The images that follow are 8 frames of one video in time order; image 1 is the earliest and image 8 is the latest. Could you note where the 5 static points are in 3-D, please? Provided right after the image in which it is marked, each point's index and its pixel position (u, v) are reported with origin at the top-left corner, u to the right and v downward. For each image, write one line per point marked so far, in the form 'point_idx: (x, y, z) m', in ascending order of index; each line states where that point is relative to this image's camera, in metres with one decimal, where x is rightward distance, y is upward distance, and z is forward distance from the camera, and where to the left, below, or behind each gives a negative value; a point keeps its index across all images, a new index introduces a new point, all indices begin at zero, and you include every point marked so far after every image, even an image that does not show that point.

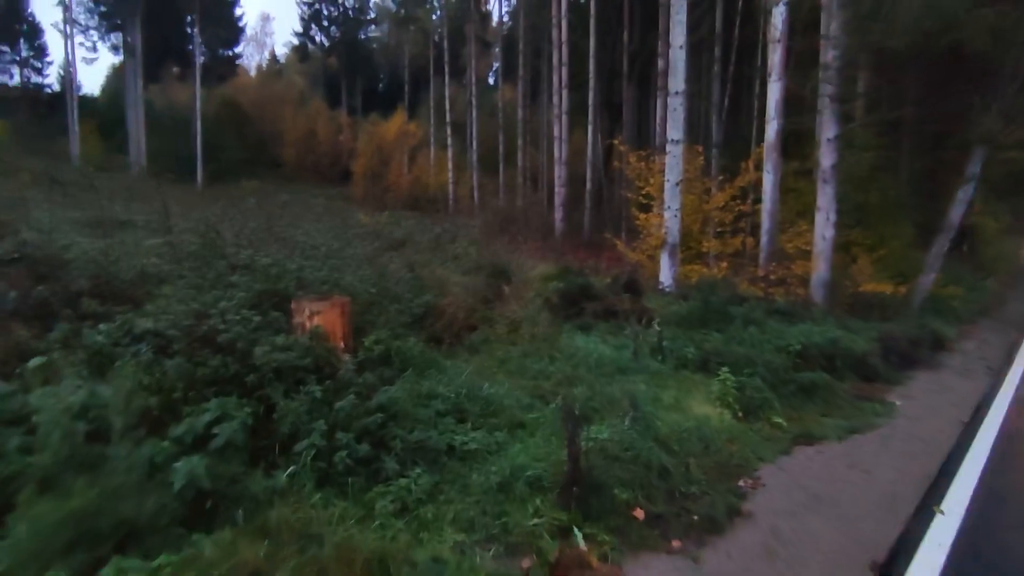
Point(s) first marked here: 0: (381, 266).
0: (-3.0, +0.4, +13.3) m
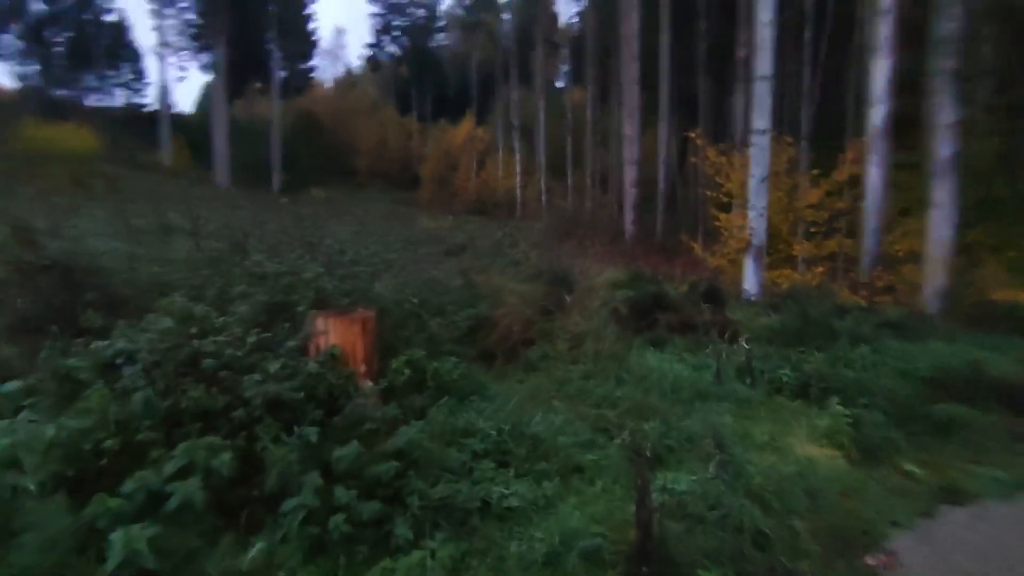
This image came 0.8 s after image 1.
0: (-1.7, +0.2, +12.3) m
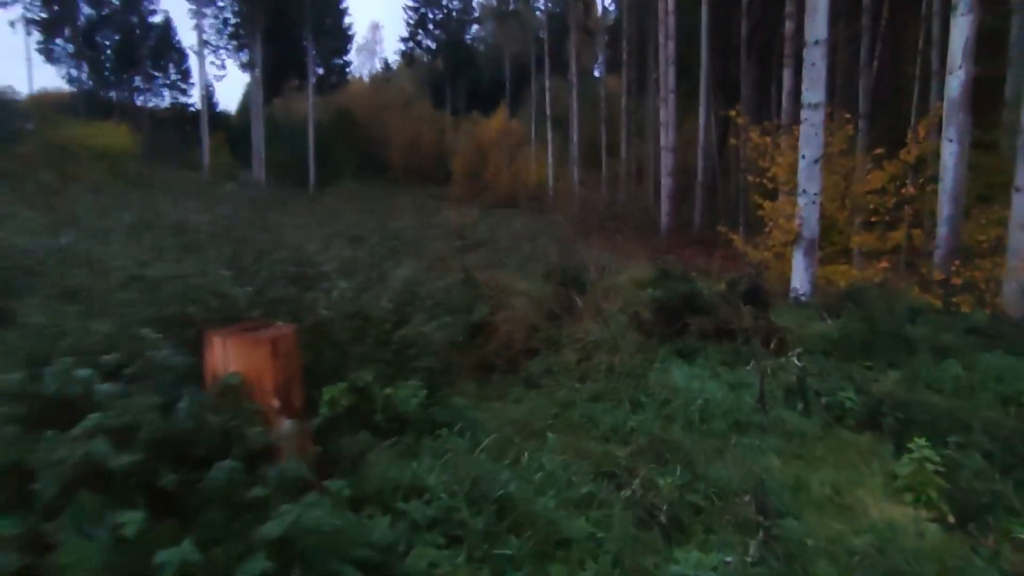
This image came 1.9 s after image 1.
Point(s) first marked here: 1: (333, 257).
0: (-1.6, +0.2, +10.9) m
1: (-3.1, +0.5, +9.8) m
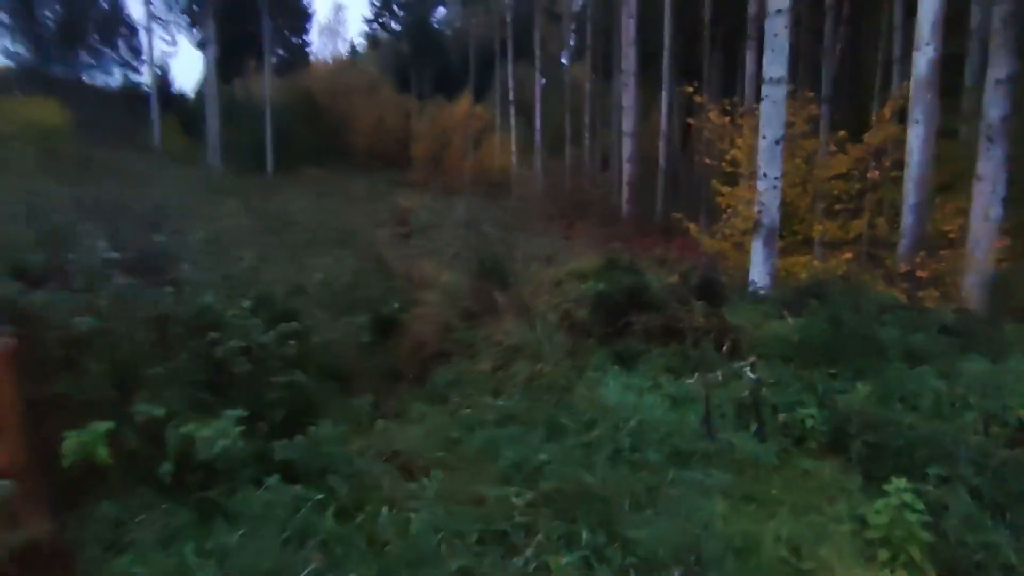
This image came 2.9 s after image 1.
0: (-2.9, +0.4, +9.3) m
1: (-4.3, +0.6, +8.2) m
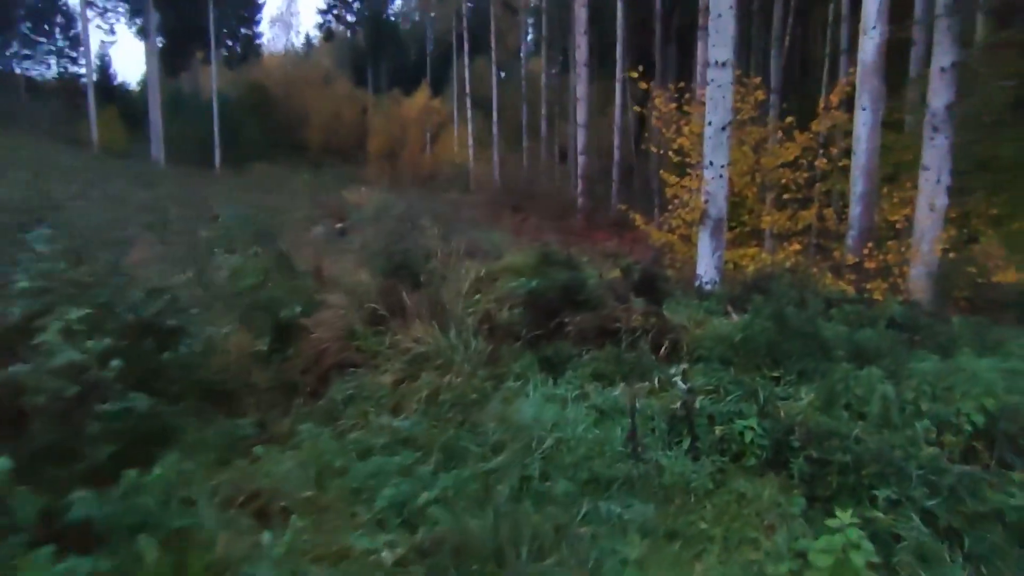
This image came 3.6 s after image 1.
0: (-4.0, +0.3, +8.3) m
1: (-5.4, +0.6, +7.0) m
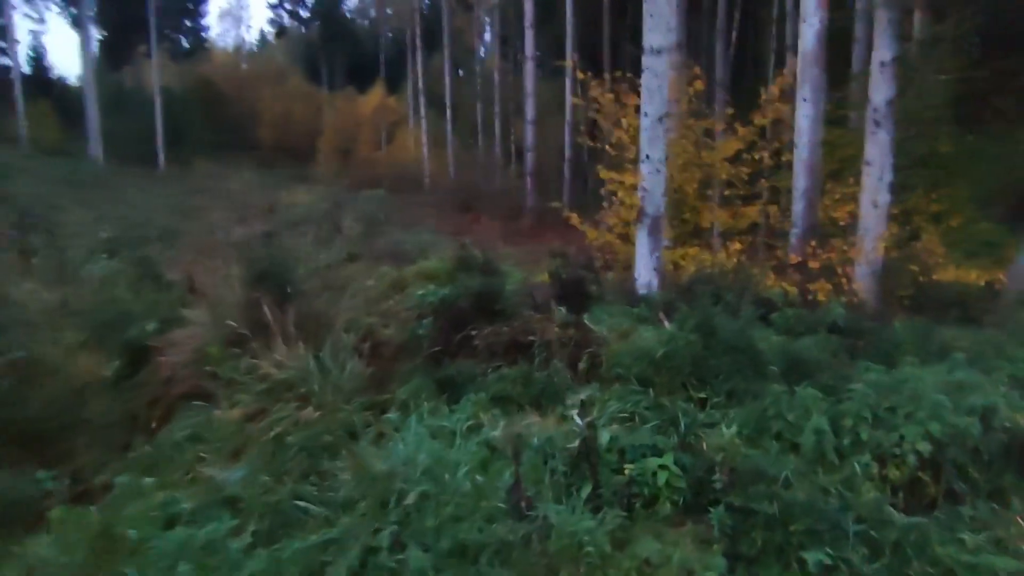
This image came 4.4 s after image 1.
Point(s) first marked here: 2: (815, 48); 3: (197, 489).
0: (-5.2, +0.2, +7.0) m
1: (-6.5, +0.4, +5.7) m
2: (+6.1, +4.8, +11.4) m
3: (-2.2, -1.4, +4.0) m
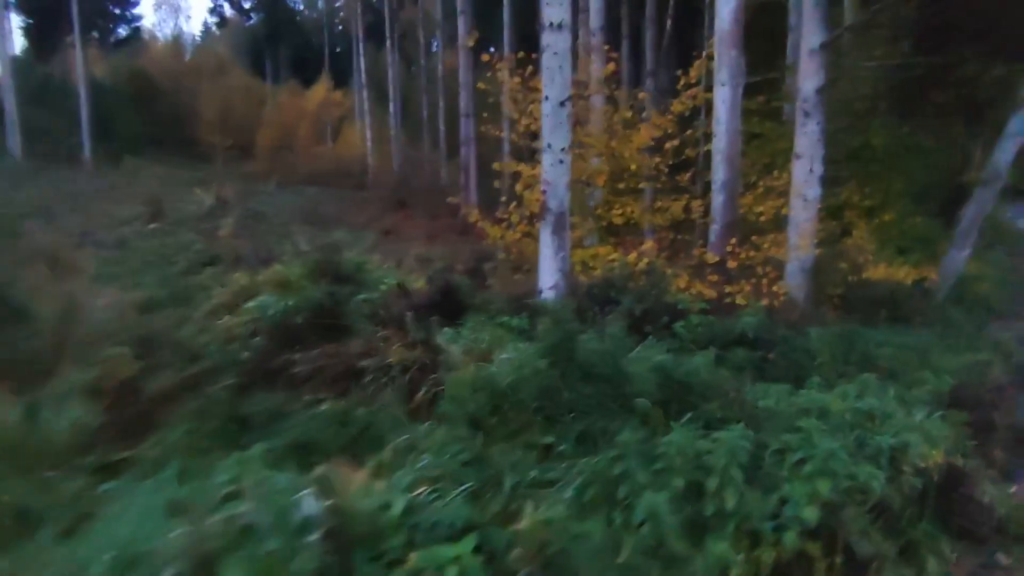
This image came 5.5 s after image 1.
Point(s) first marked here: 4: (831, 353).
0: (-6.9, 0.0, +5.2) m
1: (-8.1, +0.2, +3.9) m
2: (+4.0, +4.7, +10.4) m
3: (-3.6, -1.6, +2.5) m
4: (+4.0, -0.8, +7.2) m
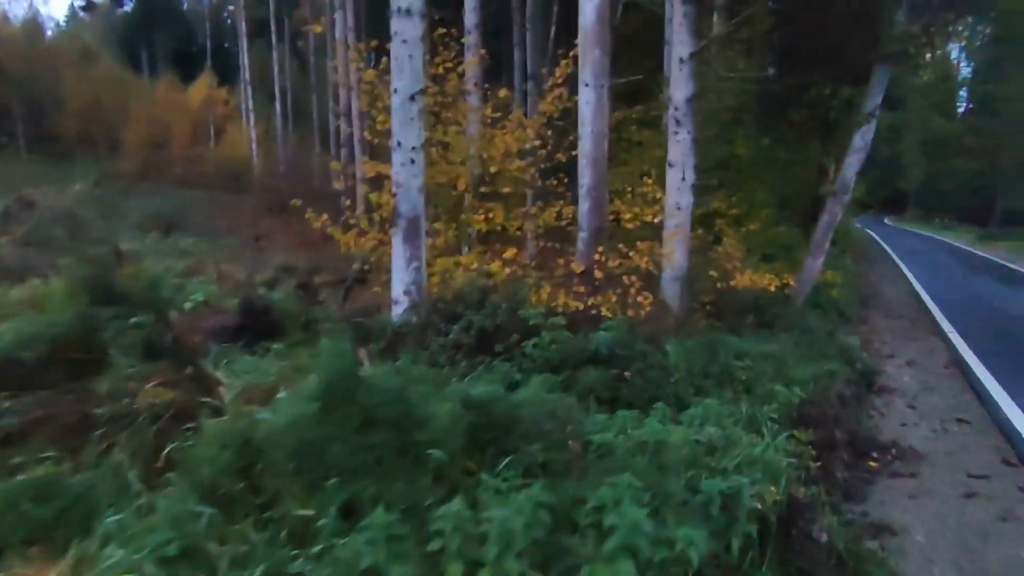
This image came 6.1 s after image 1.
0: (-8.4, -0.3, +3.1) m
1: (-9.3, 0.0, +1.6) m
2: (+1.5, +4.6, +10.0) m
3: (-4.7, -1.8, +0.9) m
4: (+2.0, -0.9, +6.7) m
